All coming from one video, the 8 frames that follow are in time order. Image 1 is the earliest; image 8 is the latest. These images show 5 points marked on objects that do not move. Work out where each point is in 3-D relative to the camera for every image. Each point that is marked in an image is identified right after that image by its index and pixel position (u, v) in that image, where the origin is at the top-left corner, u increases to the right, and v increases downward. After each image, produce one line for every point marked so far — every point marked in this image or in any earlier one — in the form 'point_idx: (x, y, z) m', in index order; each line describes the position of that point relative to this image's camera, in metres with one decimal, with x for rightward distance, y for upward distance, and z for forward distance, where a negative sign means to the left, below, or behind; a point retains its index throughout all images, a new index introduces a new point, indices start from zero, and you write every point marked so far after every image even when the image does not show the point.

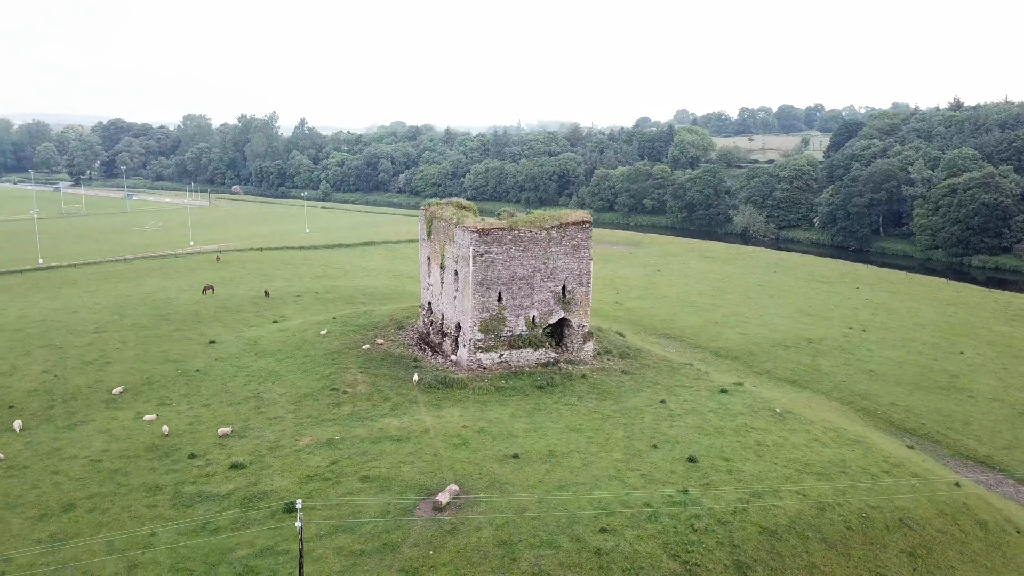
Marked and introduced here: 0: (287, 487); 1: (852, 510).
0: (-4.6, -4.0, +16.1) m
1: (+6.4, -4.2, +15.2) m
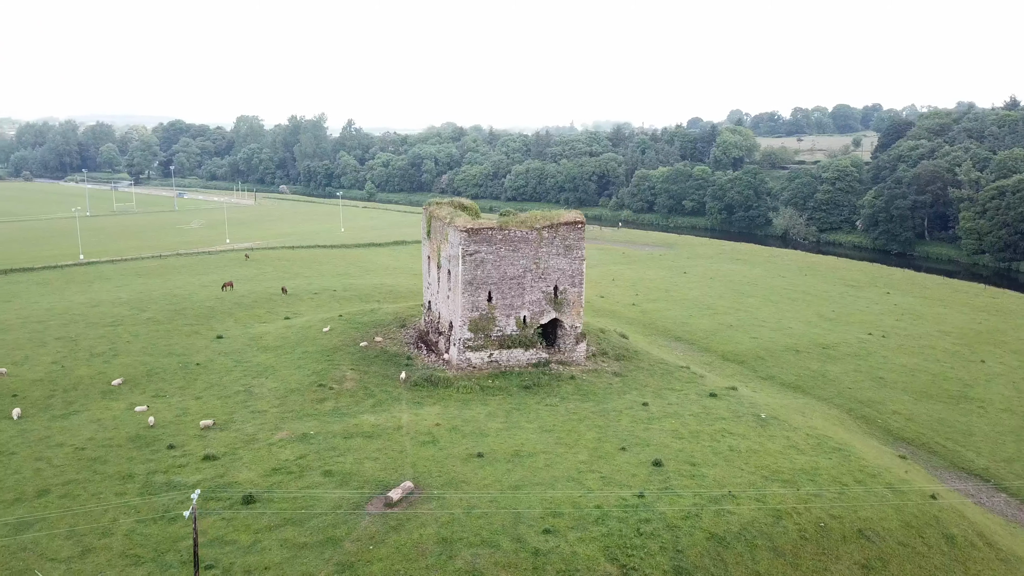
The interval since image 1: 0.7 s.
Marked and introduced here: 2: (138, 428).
0: (-5.4, -3.9, +16.5) m
1: (+5.5, -4.3, +14.8) m
2: (-9.2, -3.4, +19.7) m
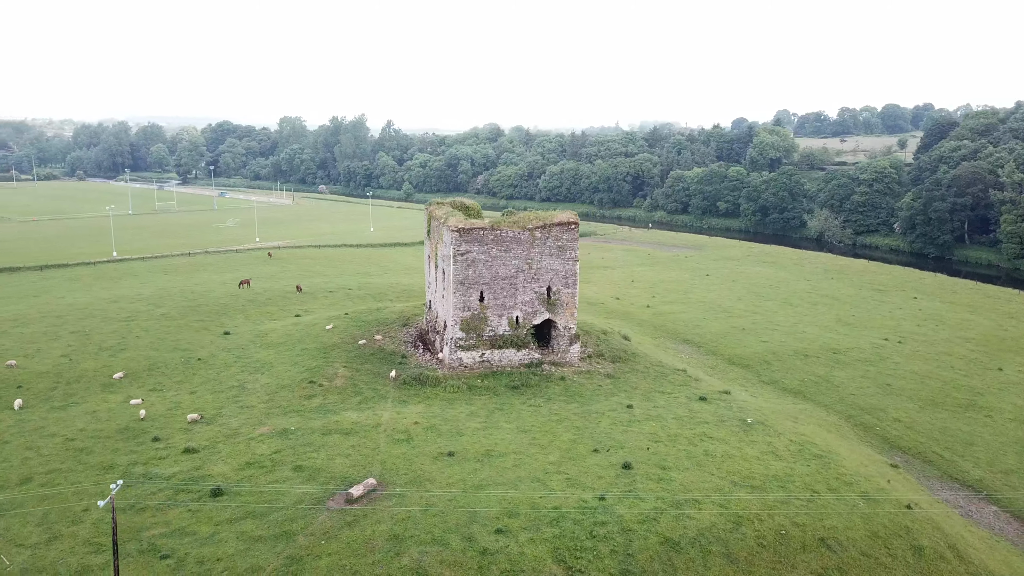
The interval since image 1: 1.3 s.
0: (-6.1, -3.9, +16.8) m
1: (+4.7, -4.3, +14.5) m
2: (-9.6, -3.3, +20.2) m
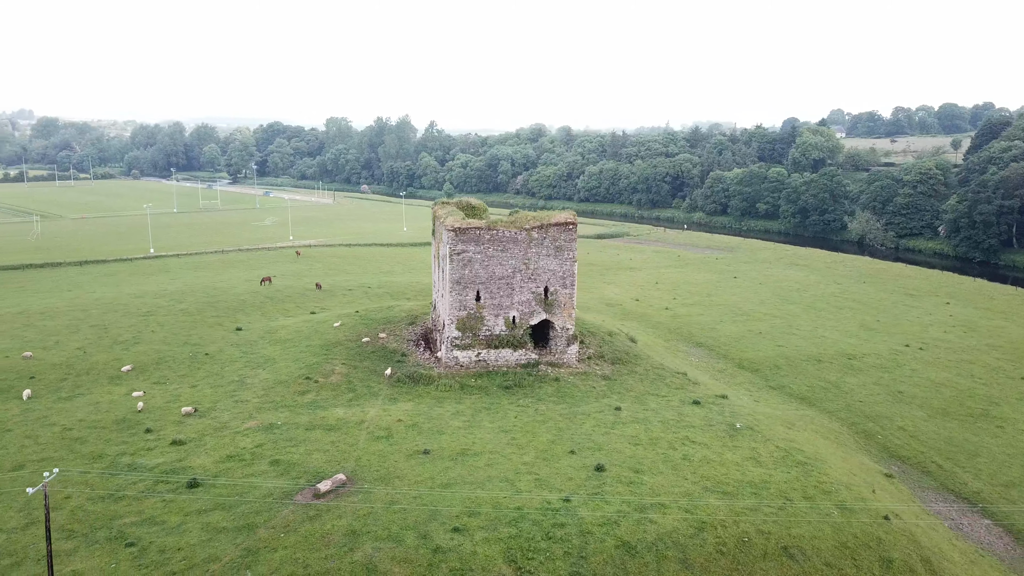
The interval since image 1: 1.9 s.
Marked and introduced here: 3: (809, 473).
0: (-6.6, -3.8, +17.2) m
1: (+3.9, -4.3, +14.2) m
2: (-10.0, -3.2, +20.8) m
3: (+6.3, -3.9, +17.1) m
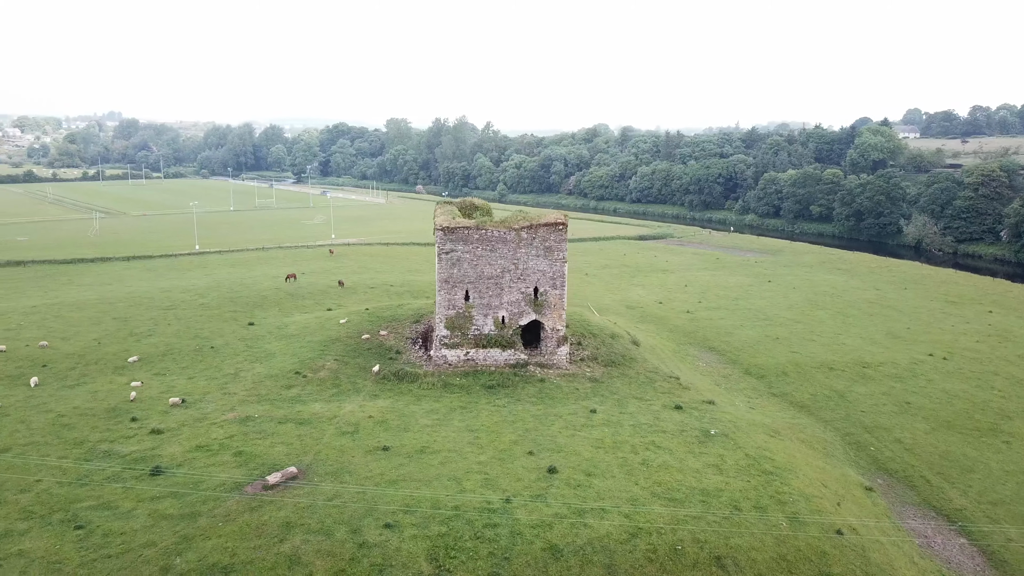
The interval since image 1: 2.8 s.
0: (-7.5, -3.7, +17.8) m
1: (+2.7, -4.4, +13.9) m
2: (-10.6, -3.1, +21.7) m
3: (+5.4, -4.0, +16.6) m
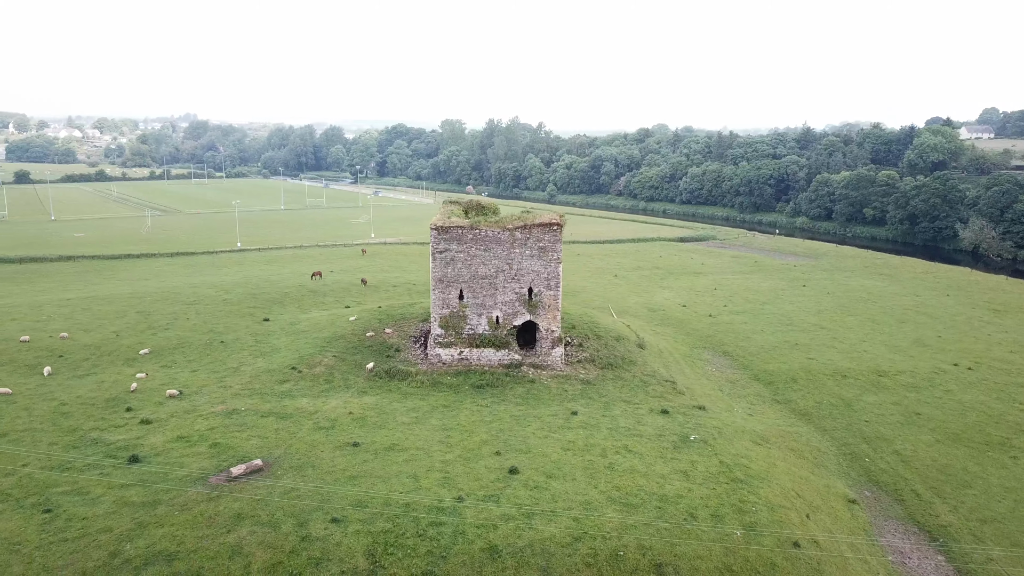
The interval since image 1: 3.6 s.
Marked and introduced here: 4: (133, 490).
0: (-8.2, -3.5, +18.4) m
1: (+1.7, -4.4, +13.7) m
2: (-10.9, -2.9, +22.5) m
3: (+4.6, -4.1, +16.2) m
4: (-7.4, -4.0, +15.9) m
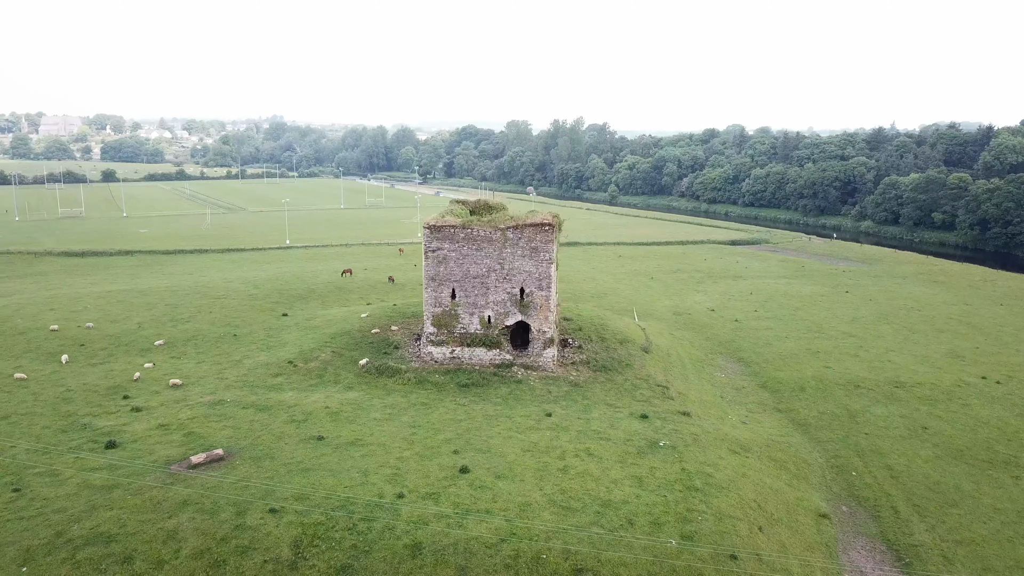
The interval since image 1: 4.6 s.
0: (-9.0, -3.4, +19.1) m
1: (+0.4, -4.4, +13.6) m
2: (-11.3, -2.7, +23.5) m
3: (+3.5, -4.2, +15.8) m
4: (-8.5, -3.8, +16.6) m
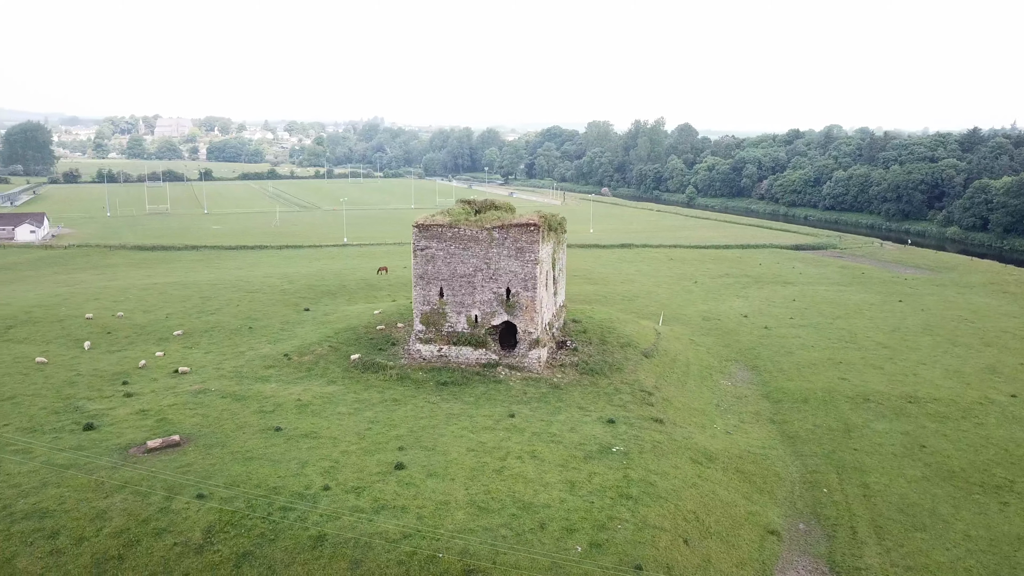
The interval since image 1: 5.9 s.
0: (-9.9, -3.2, +20.2) m
1: (-1.3, -4.4, +13.6) m
2: (-11.7, -2.5, +24.8) m
3: (+2.0, -4.2, +15.4) m
4: (-9.7, -3.6, +17.6) m
